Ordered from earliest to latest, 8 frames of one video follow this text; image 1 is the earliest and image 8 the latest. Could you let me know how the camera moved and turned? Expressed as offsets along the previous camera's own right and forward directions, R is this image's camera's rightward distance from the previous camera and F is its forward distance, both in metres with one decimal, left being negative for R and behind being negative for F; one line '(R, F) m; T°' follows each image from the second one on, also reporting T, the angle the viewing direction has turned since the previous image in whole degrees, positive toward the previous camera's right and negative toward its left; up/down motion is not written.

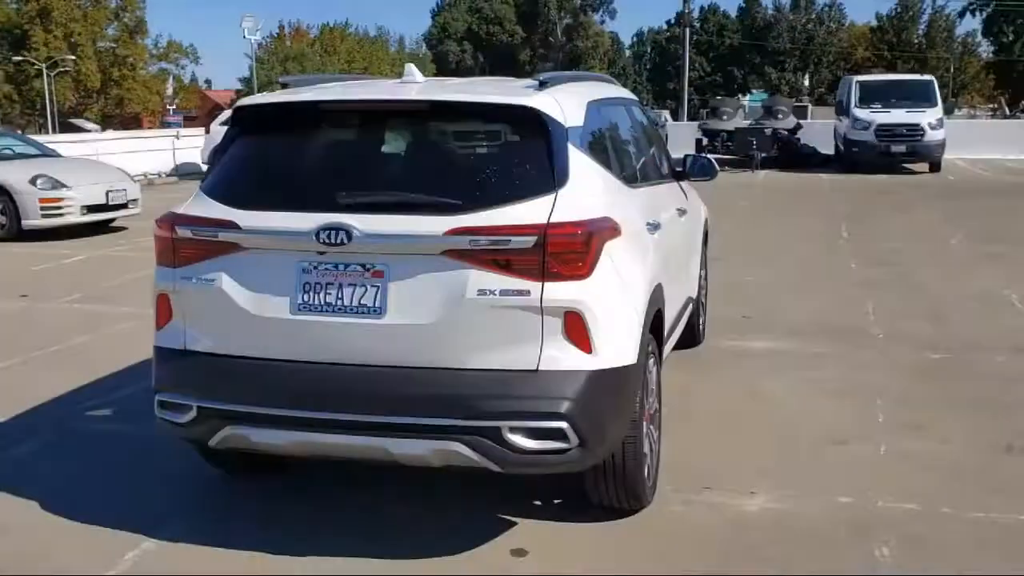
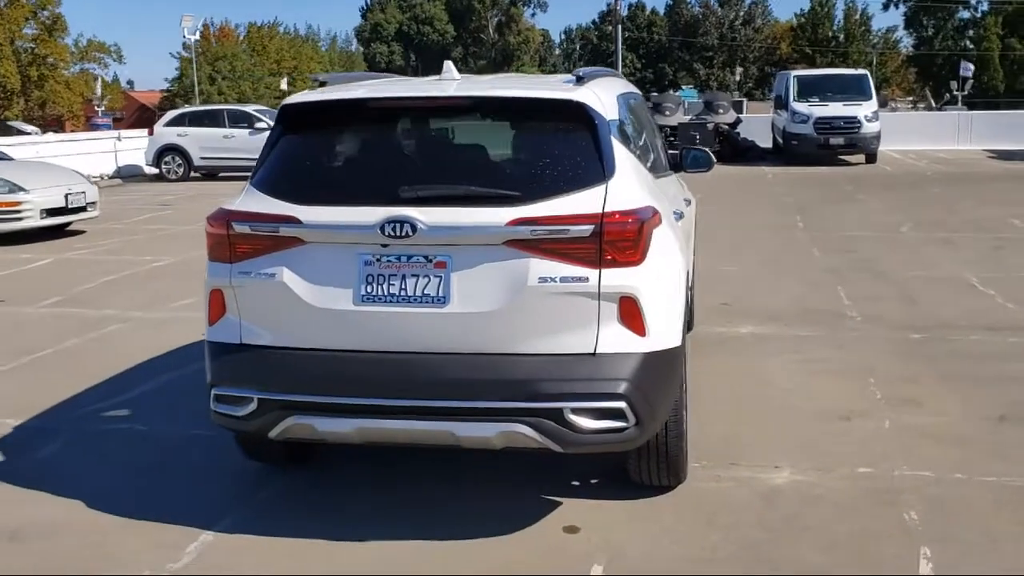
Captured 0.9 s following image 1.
(-0.5, -0.1) m; +4°
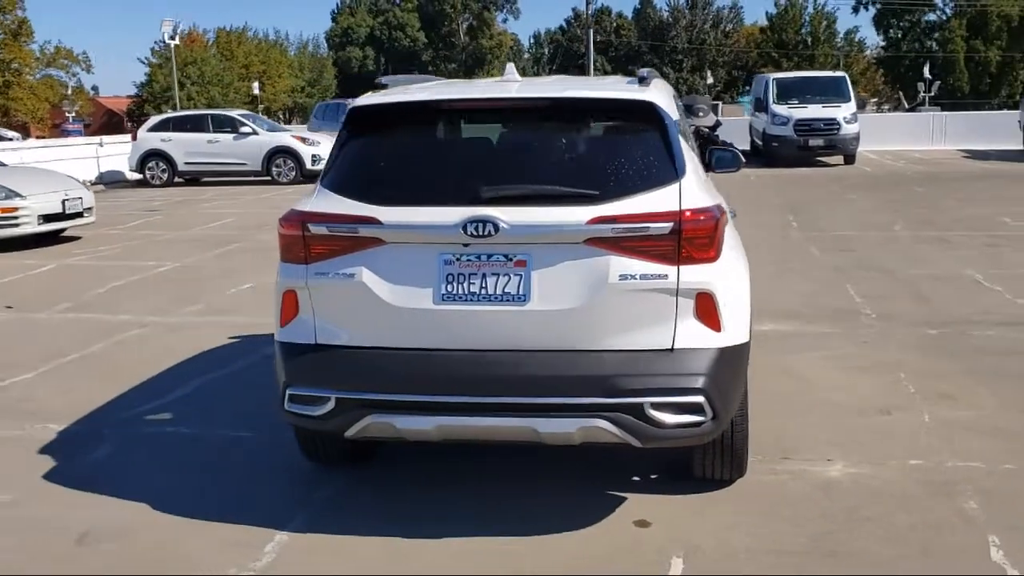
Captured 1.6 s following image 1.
(-0.4, -0.1) m; +2°
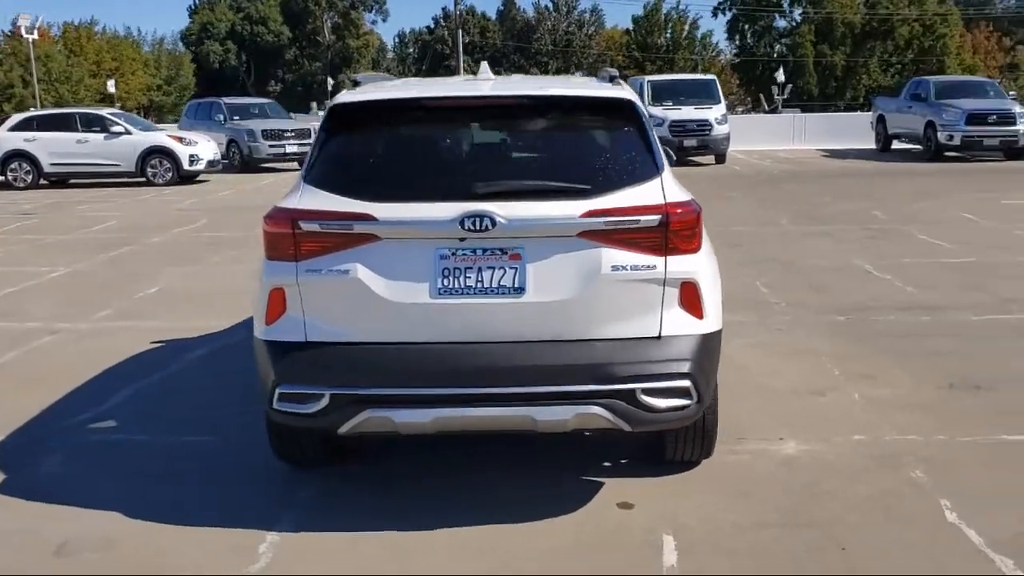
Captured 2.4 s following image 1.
(-0.5, -0.1) m; +8°
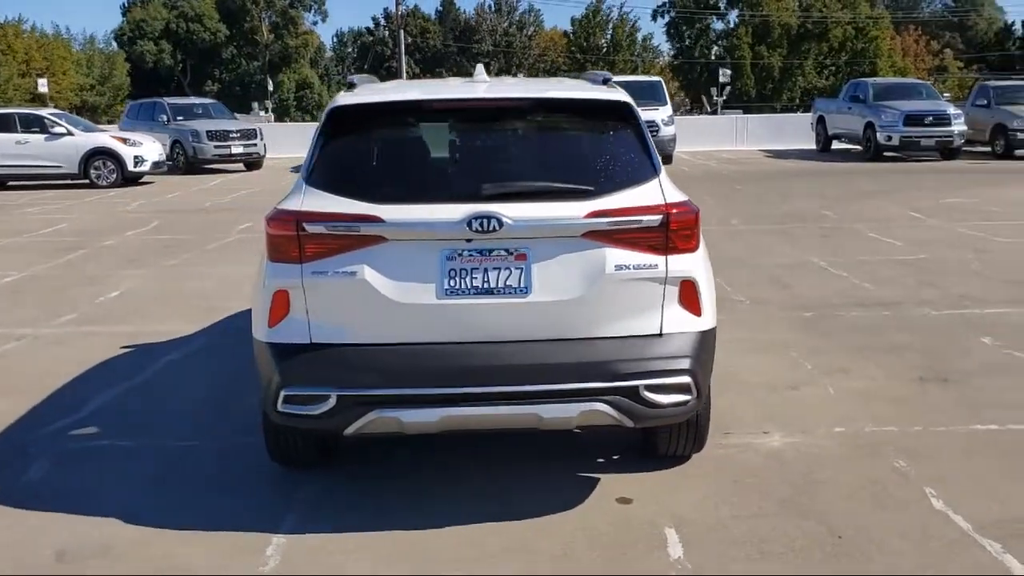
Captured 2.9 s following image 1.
(-0.3, -0.1) m; +3°
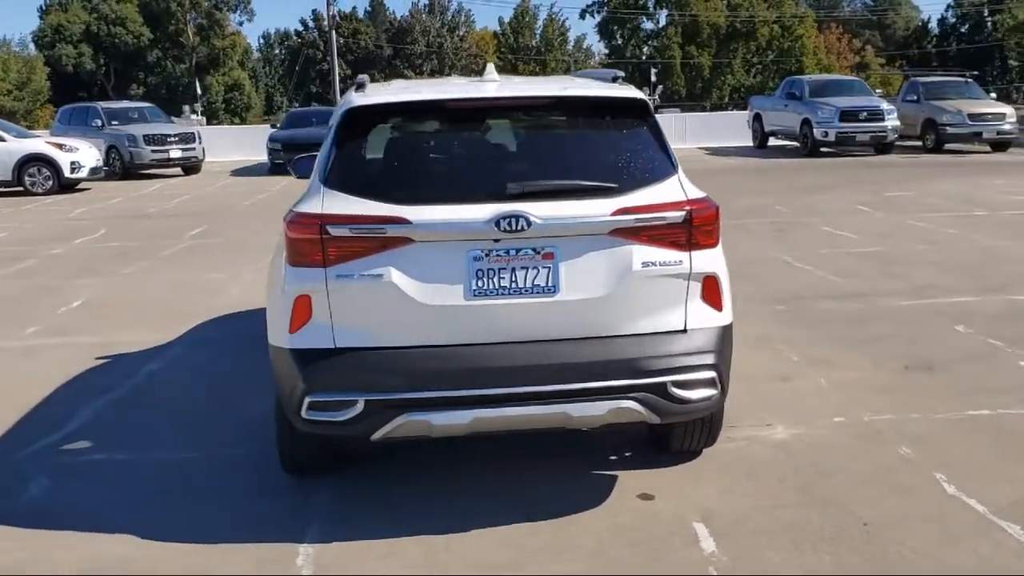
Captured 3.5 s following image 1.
(-0.4, 0.0) m; +4°
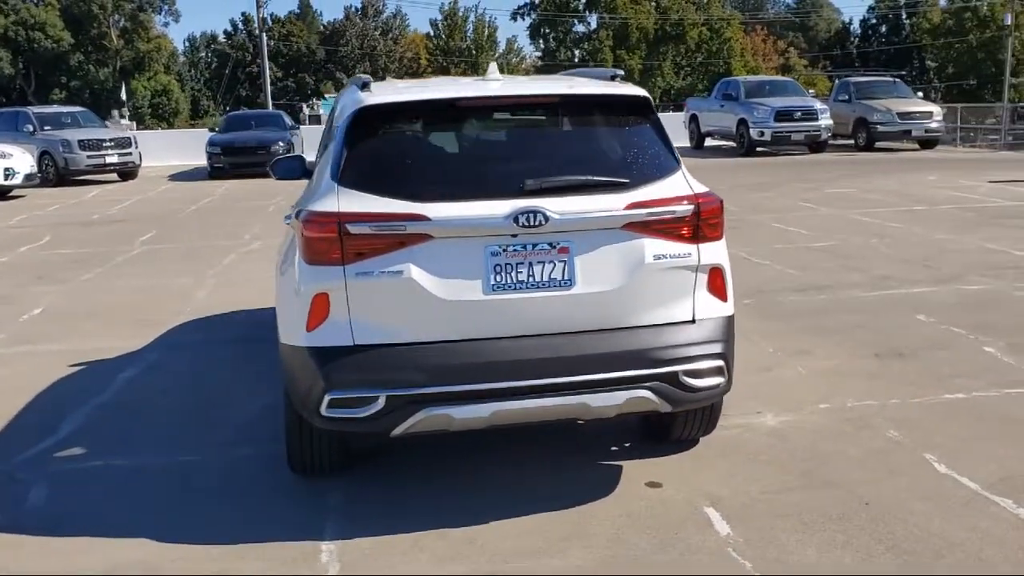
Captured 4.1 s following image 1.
(-0.4, -0.1) m; +4°
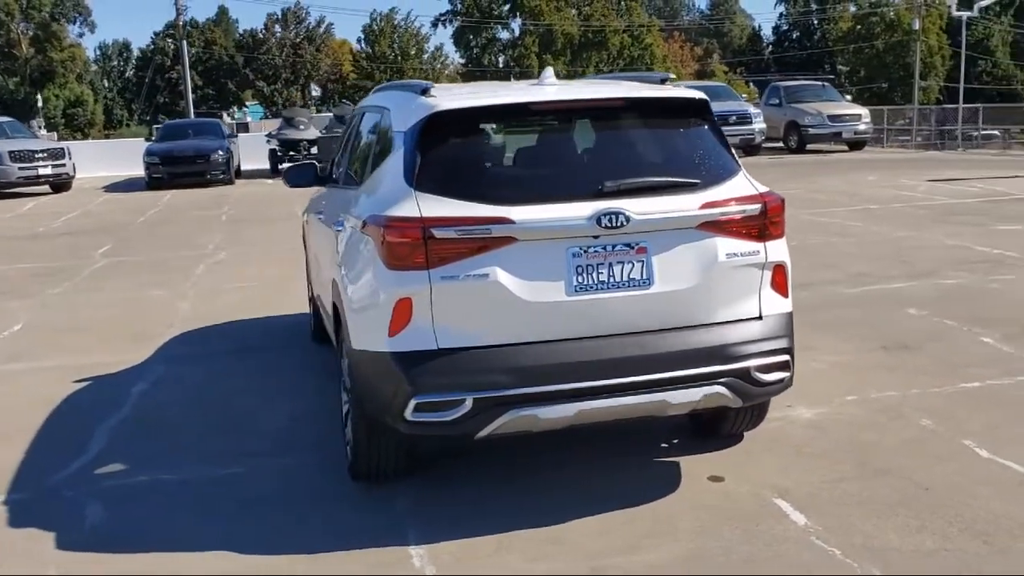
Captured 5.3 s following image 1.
(-0.7, 0.0) m; +4°
